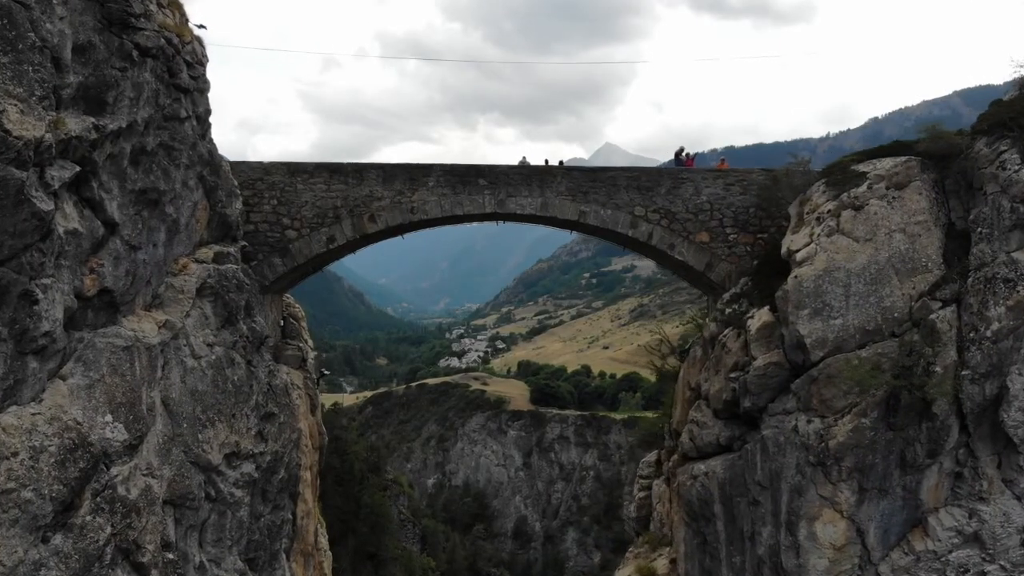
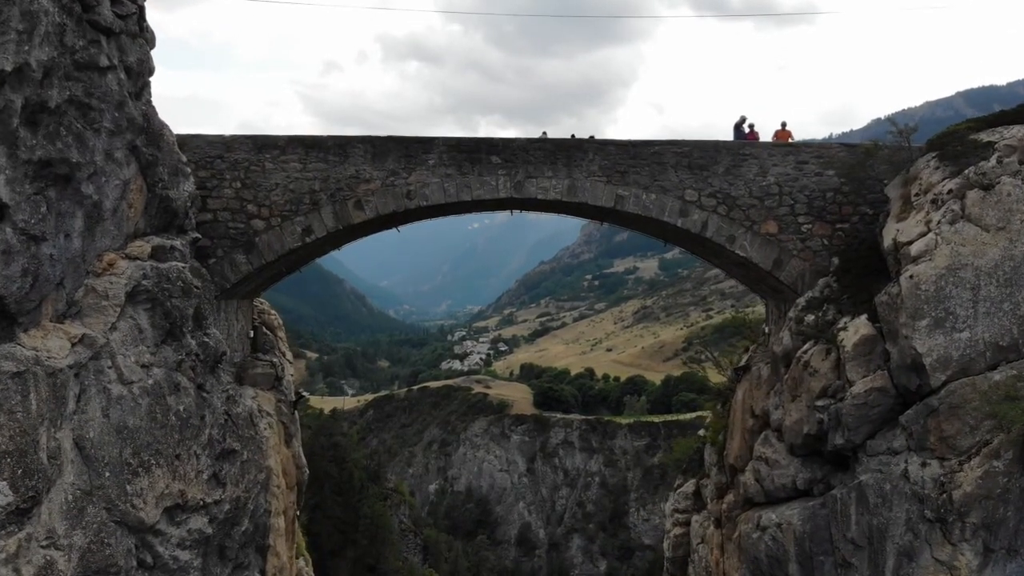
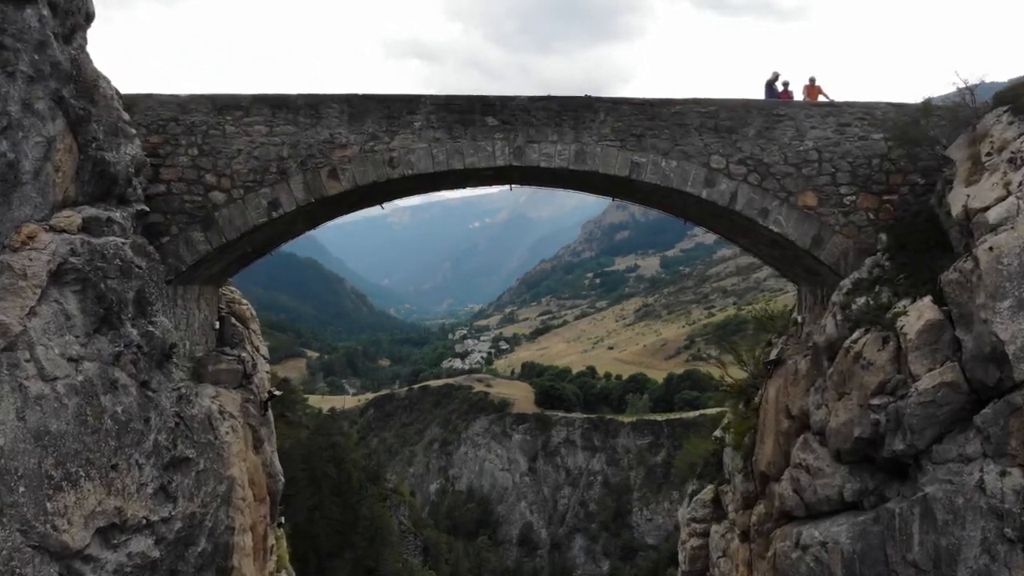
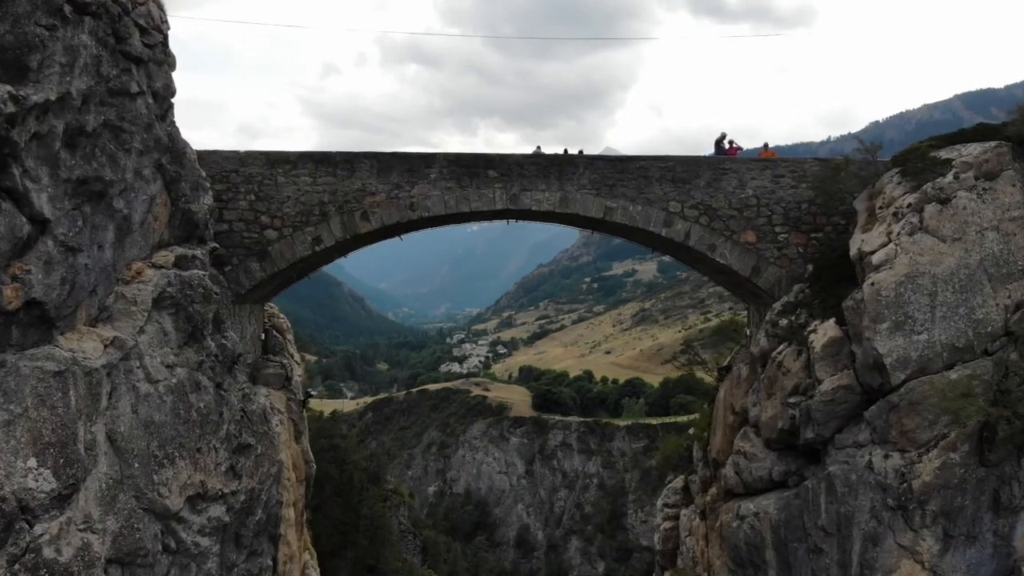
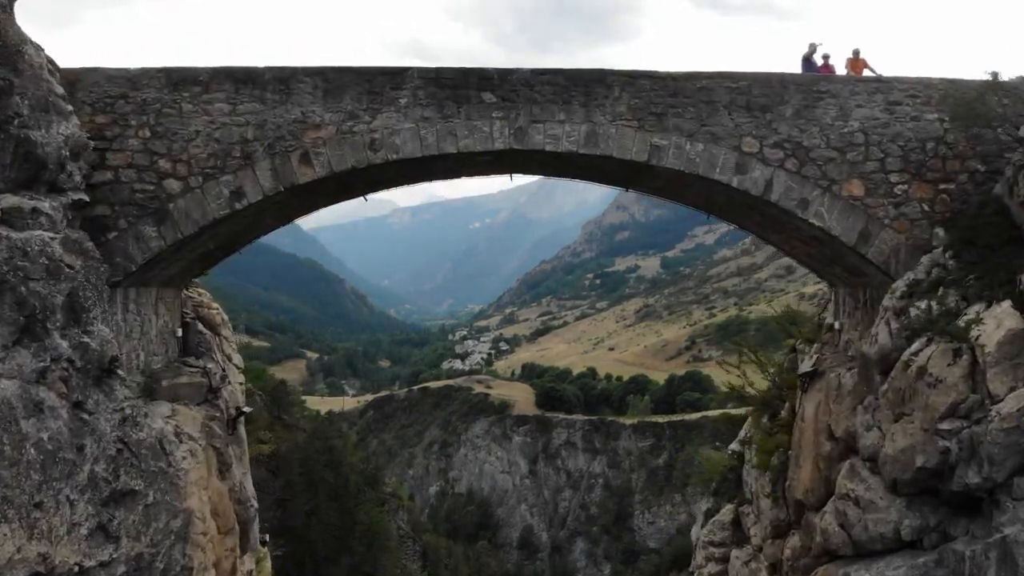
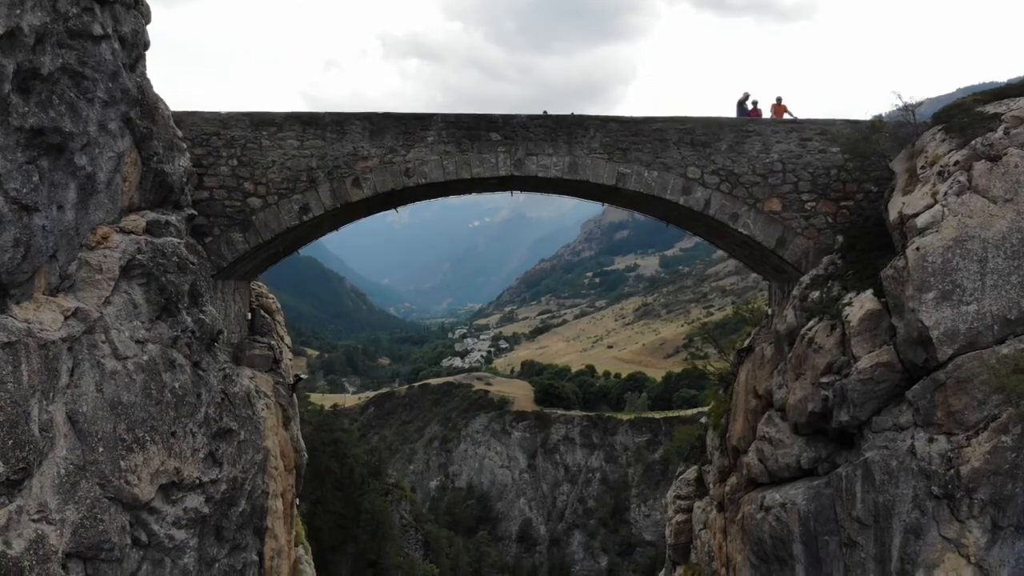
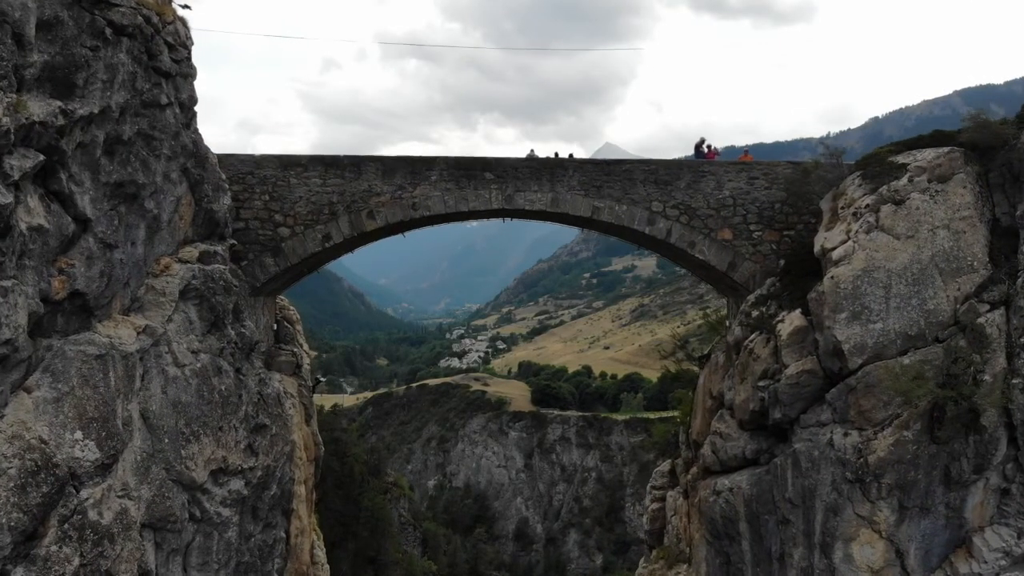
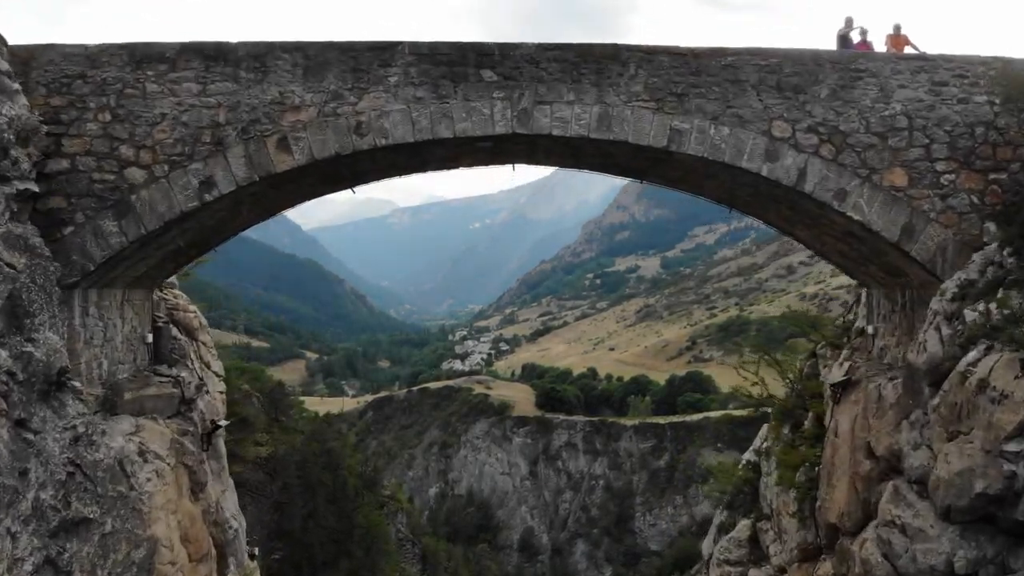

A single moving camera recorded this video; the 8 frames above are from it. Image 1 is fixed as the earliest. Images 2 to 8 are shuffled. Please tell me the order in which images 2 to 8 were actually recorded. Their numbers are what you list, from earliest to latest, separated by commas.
7, 4, 2, 6, 3, 5, 8
